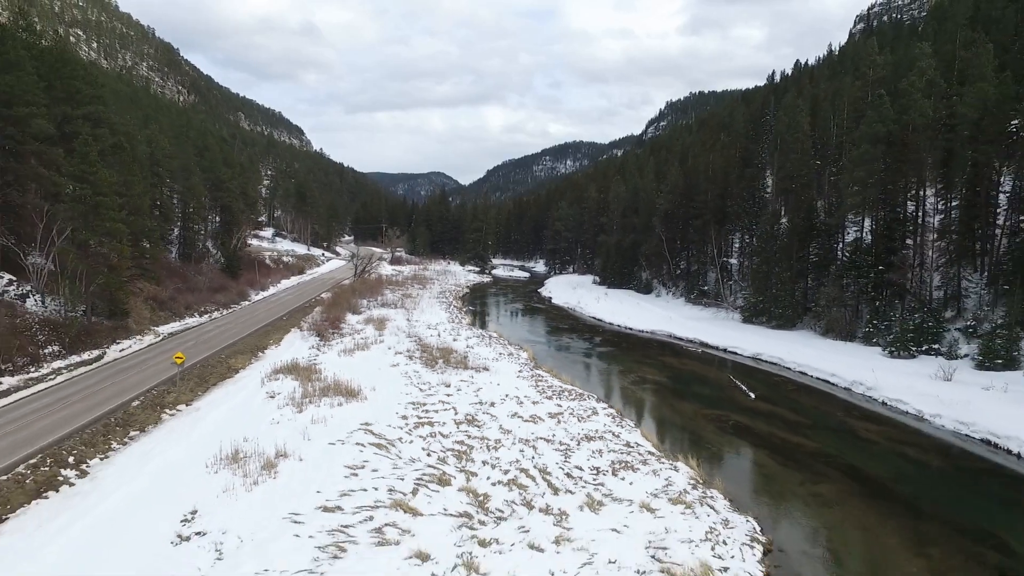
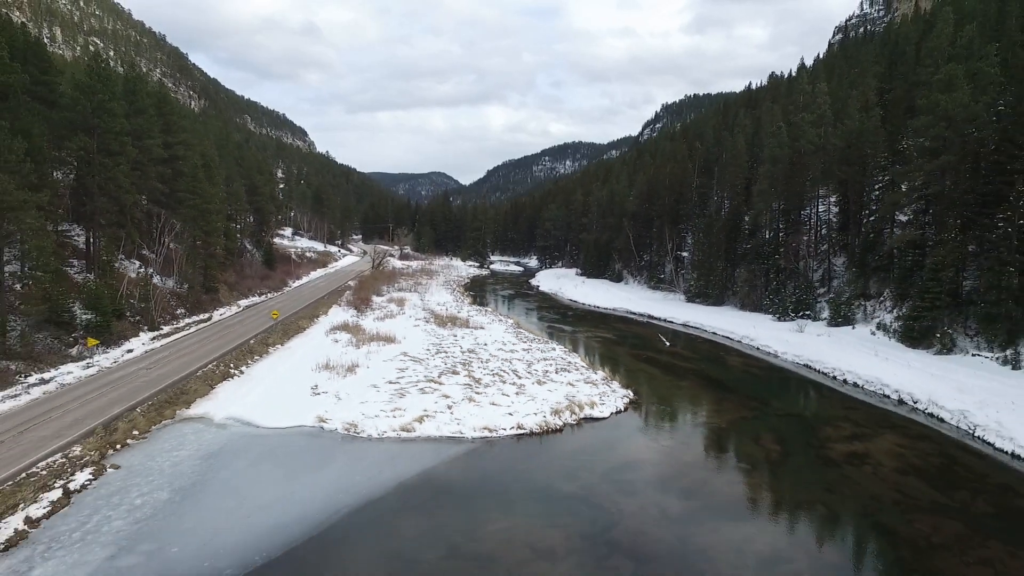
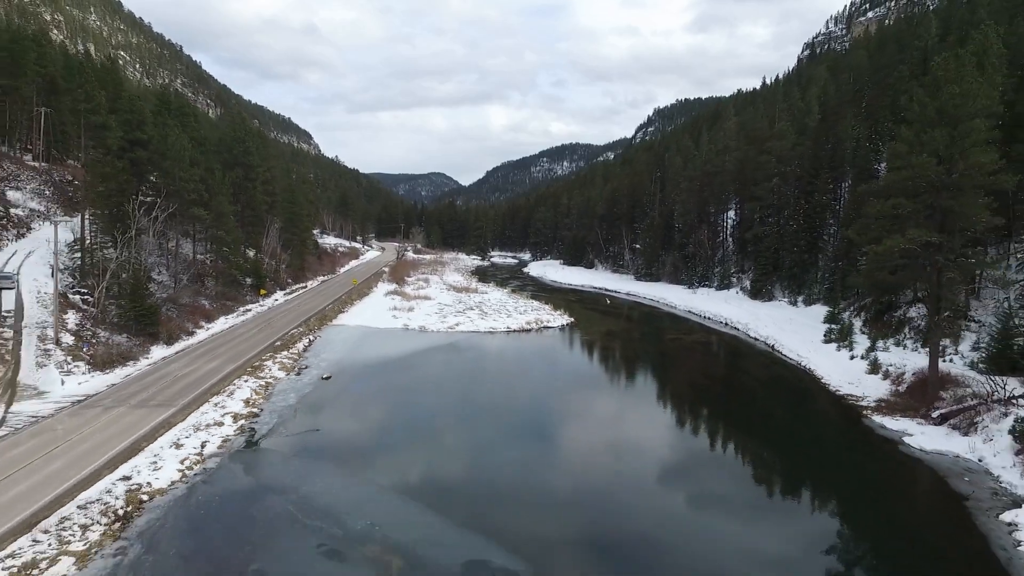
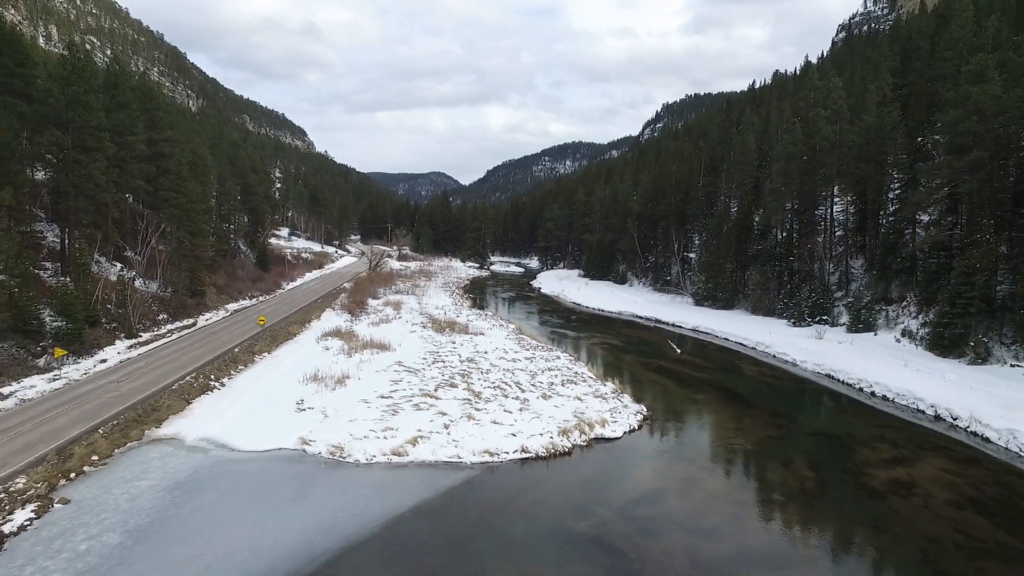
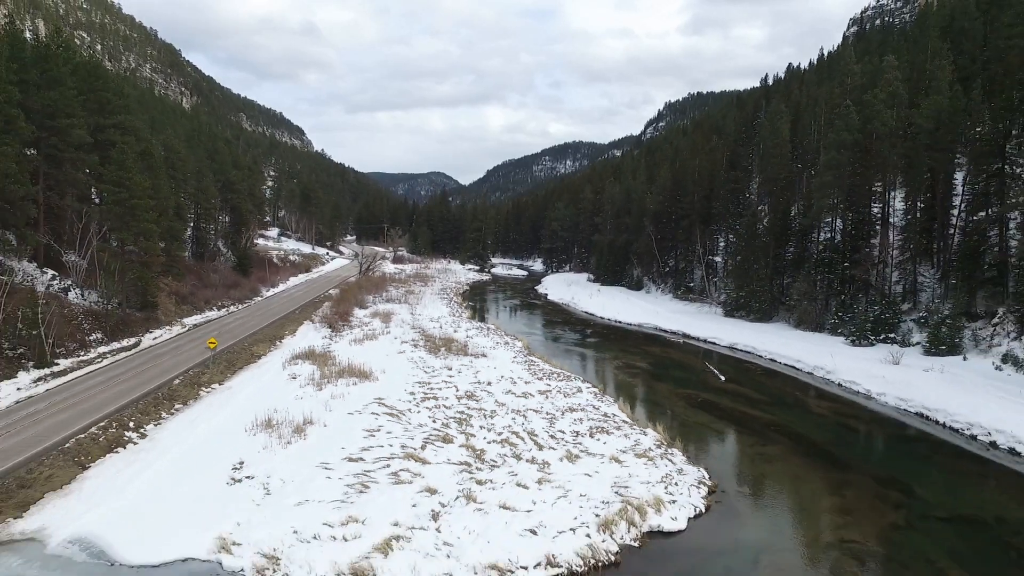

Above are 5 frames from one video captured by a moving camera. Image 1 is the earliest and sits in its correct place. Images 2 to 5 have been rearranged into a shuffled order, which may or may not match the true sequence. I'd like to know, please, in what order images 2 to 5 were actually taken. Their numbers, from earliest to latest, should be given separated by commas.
5, 4, 2, 3
